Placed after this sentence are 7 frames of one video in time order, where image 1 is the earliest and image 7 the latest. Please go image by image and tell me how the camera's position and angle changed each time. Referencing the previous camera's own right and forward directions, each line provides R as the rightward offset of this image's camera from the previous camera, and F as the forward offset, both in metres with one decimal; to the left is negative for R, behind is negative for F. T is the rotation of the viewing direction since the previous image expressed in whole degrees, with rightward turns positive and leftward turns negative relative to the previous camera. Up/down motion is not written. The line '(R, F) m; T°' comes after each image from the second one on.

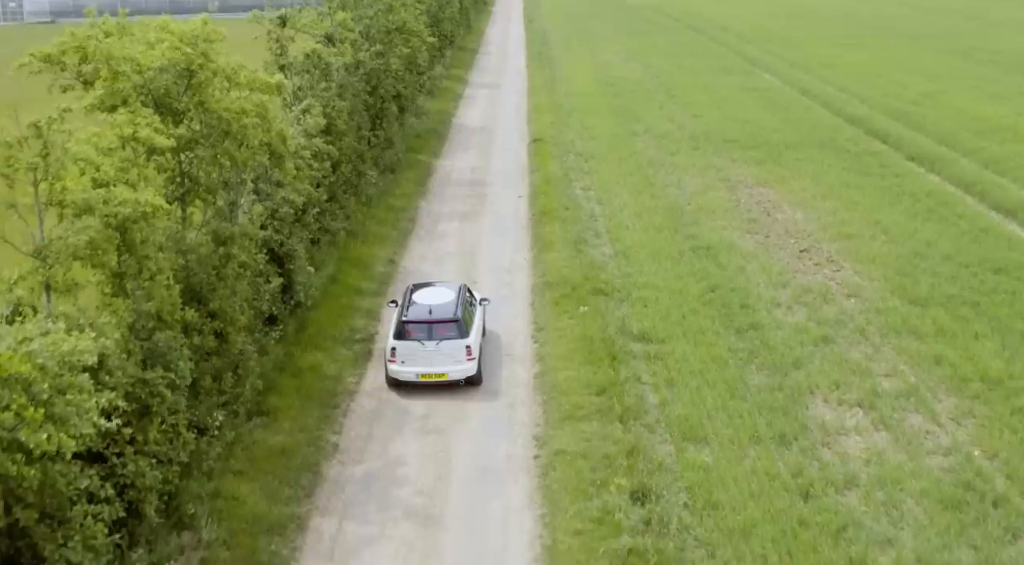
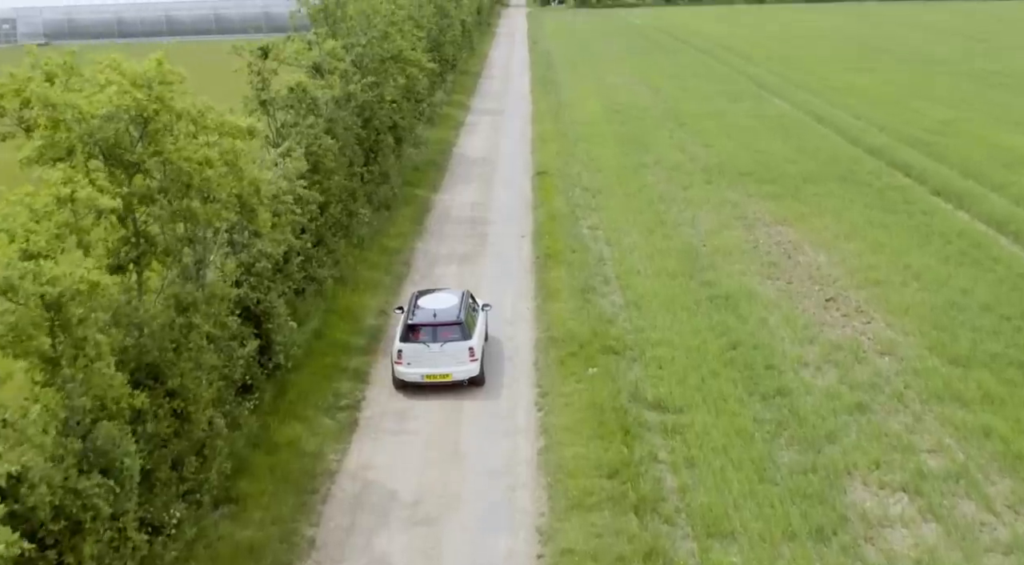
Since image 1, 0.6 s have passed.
(+0.1, +2.0) m; 0°
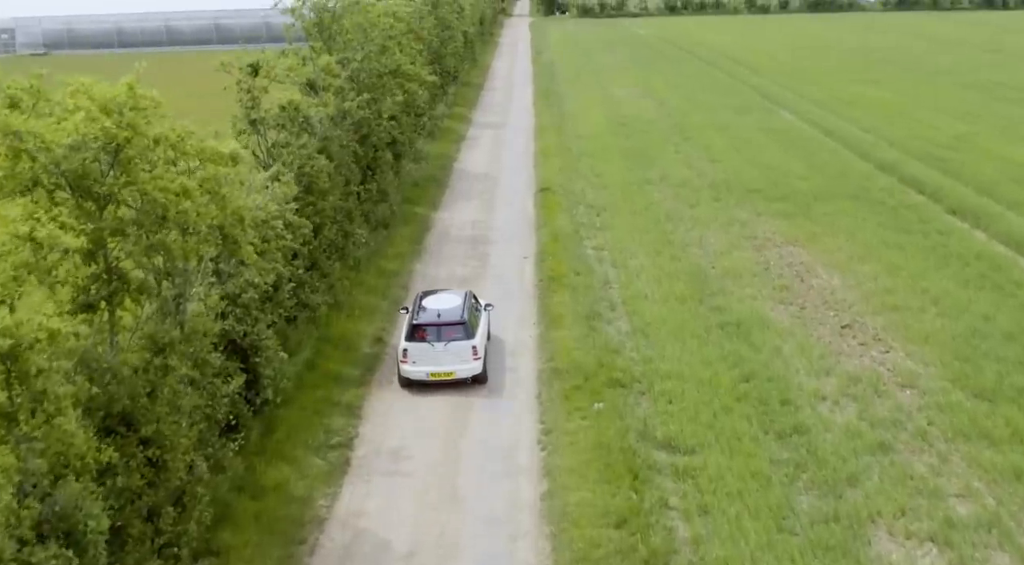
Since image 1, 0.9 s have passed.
(0.0, +1.0) m; 0°
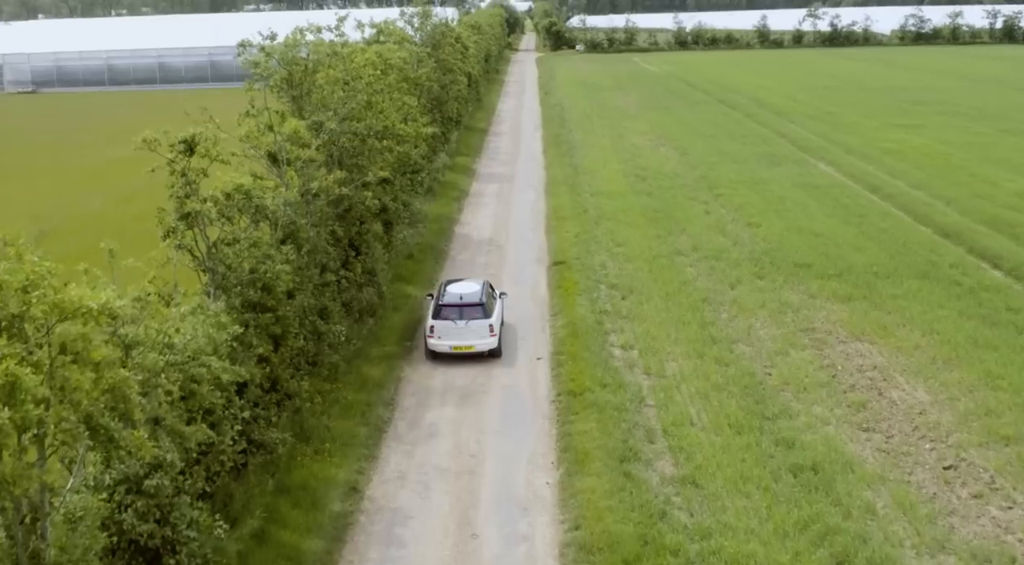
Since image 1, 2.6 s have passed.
(-0.2, +5.0) m; 0°
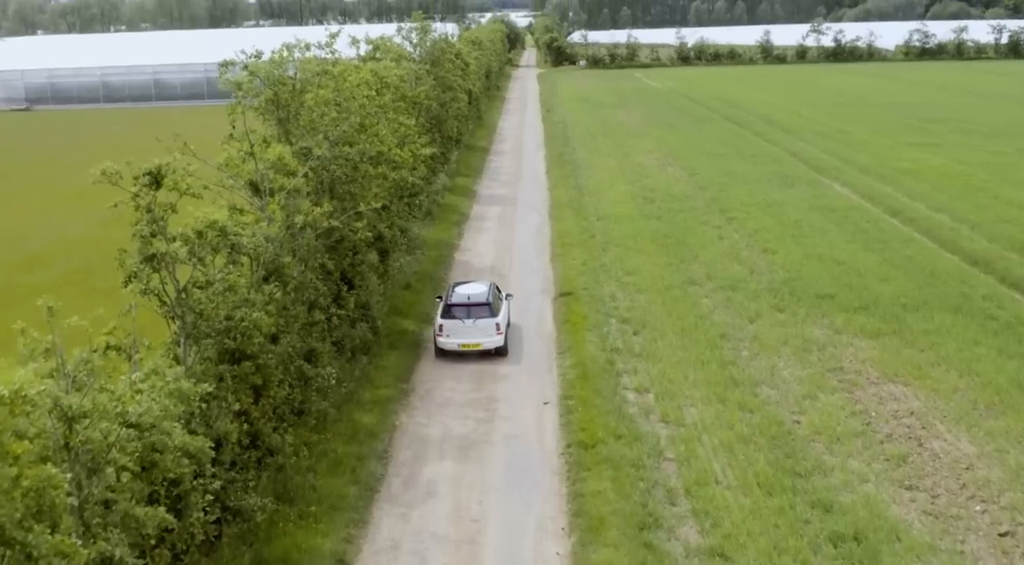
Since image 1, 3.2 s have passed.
(-0.1, +1.9) m; 0°
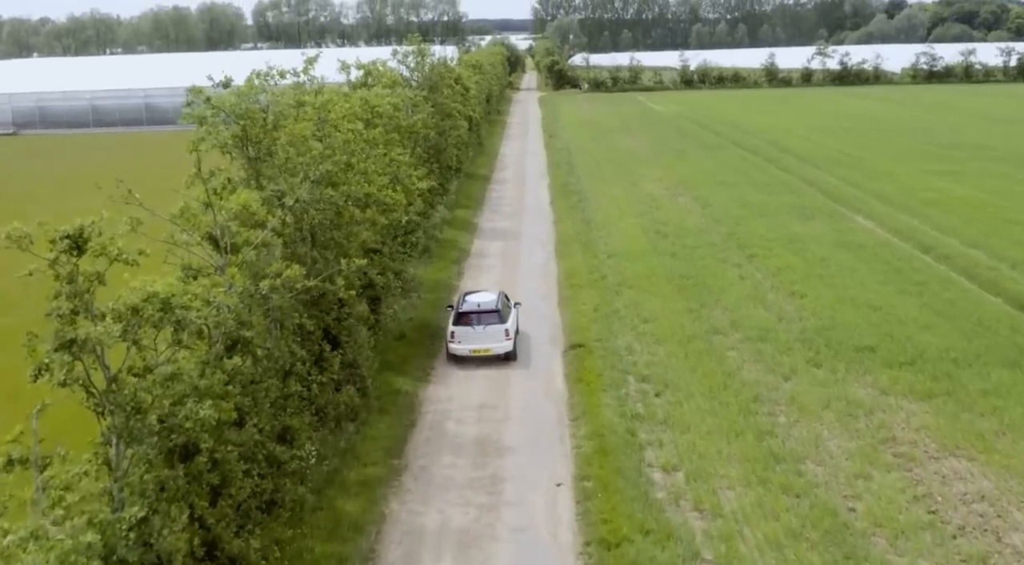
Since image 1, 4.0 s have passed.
(-0.2, +2.9) m; 0°
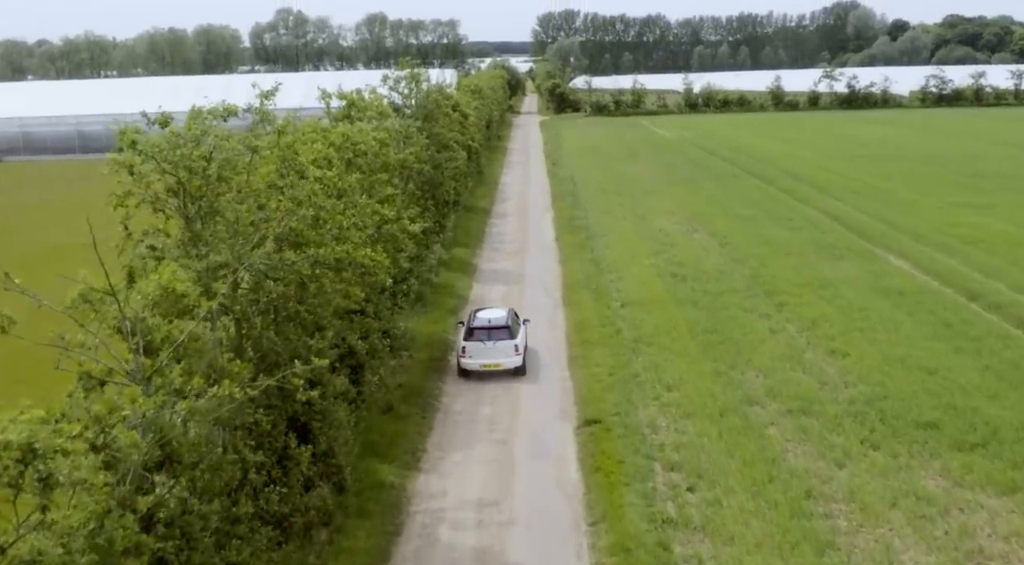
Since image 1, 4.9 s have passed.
(-0.1, +3.6) m; 0°
